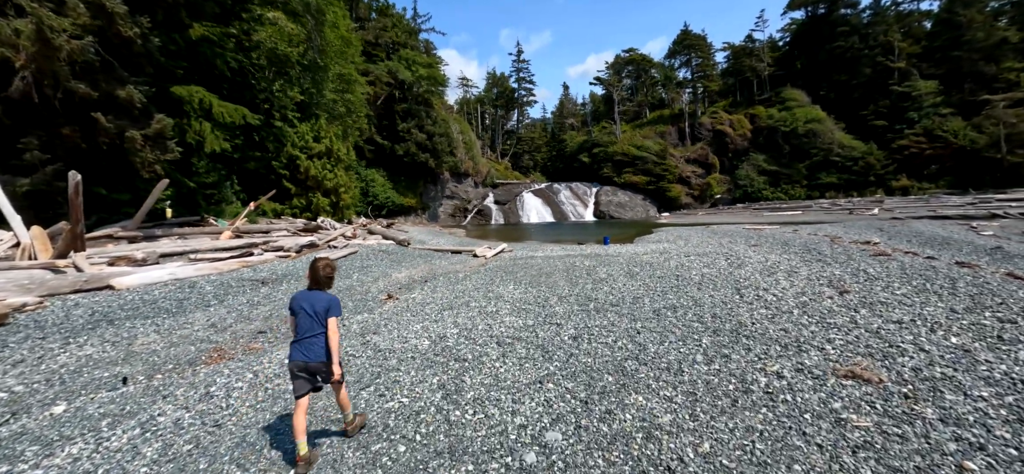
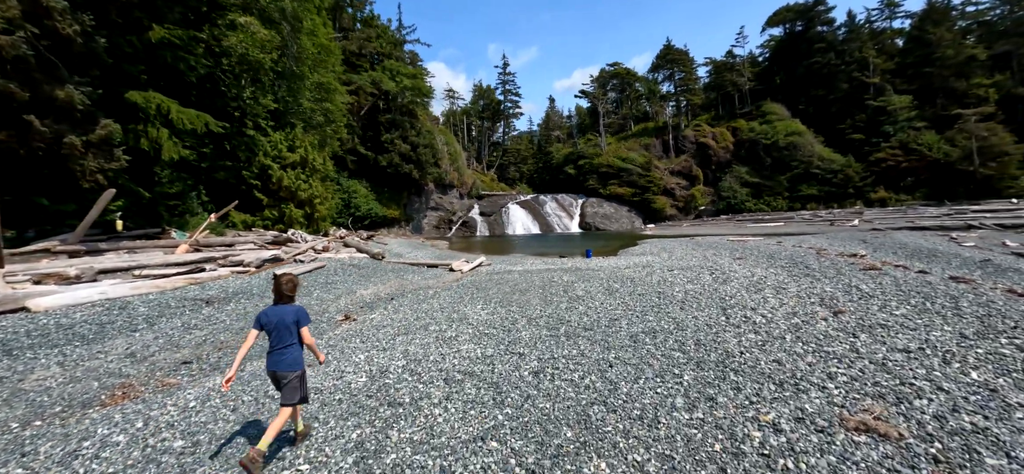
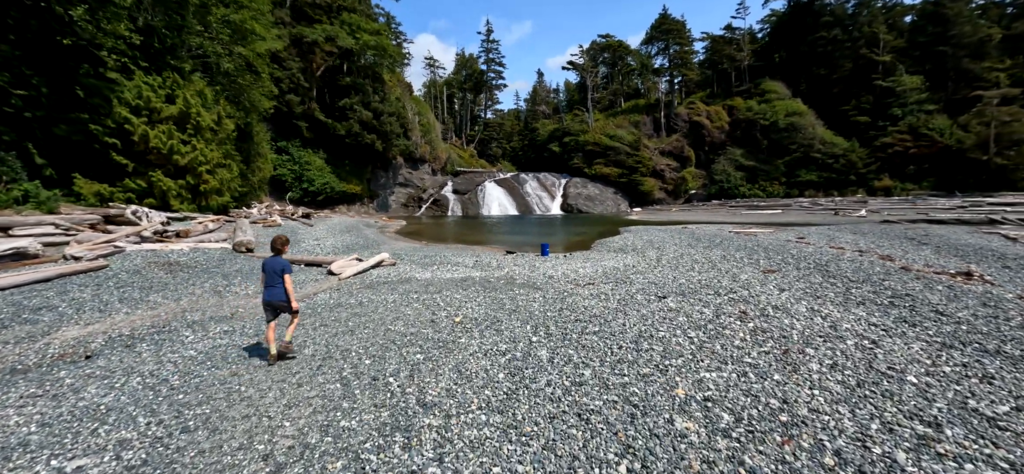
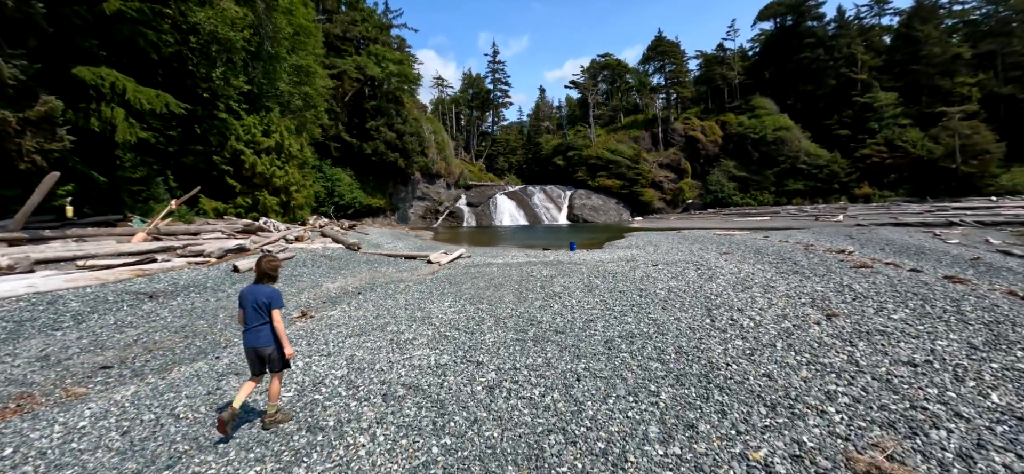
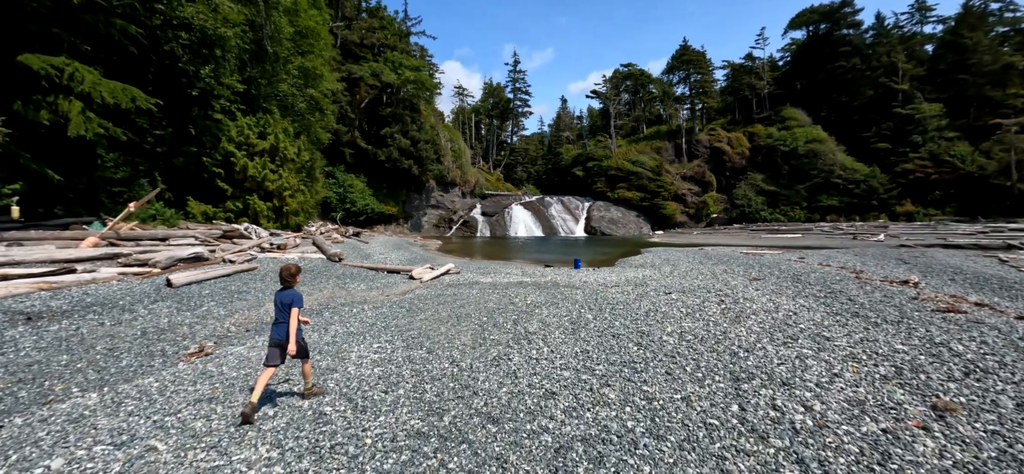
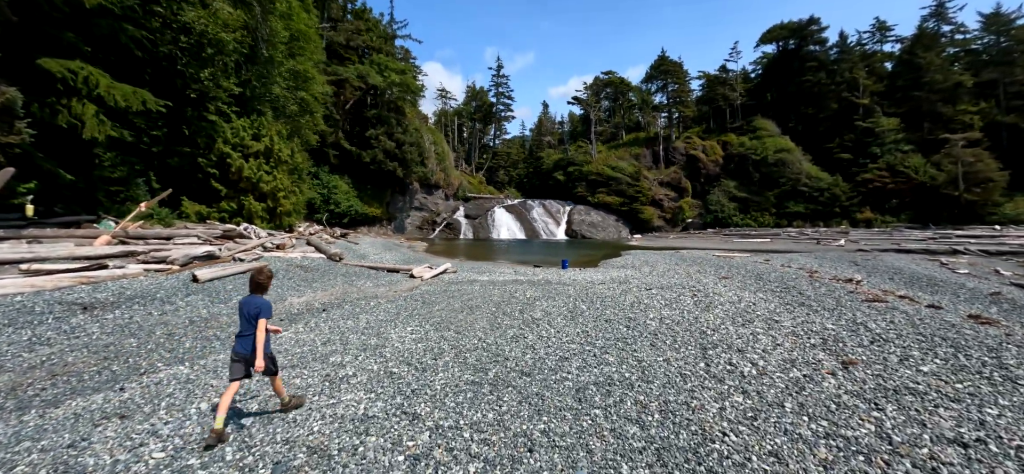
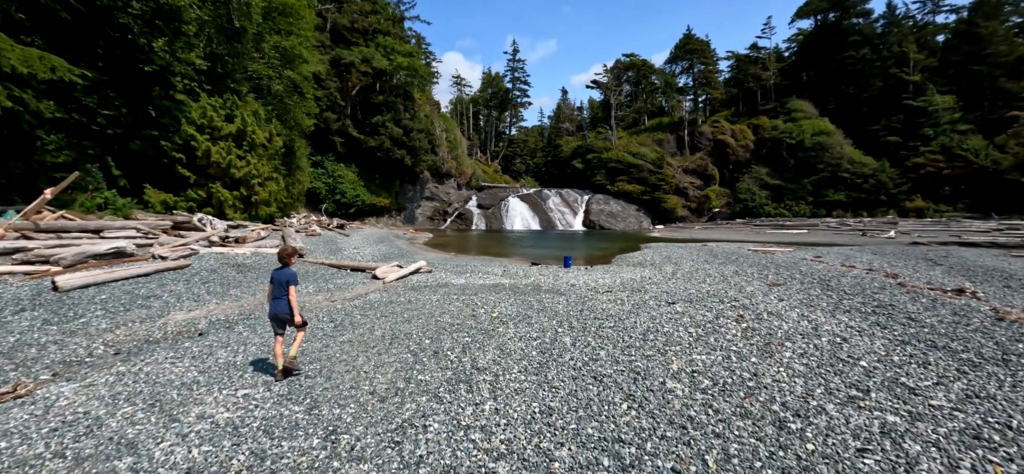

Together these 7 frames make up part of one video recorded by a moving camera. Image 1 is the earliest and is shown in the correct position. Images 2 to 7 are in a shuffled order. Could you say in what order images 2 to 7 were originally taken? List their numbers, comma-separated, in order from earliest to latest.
2, 4, 6, 5, 7, 3
